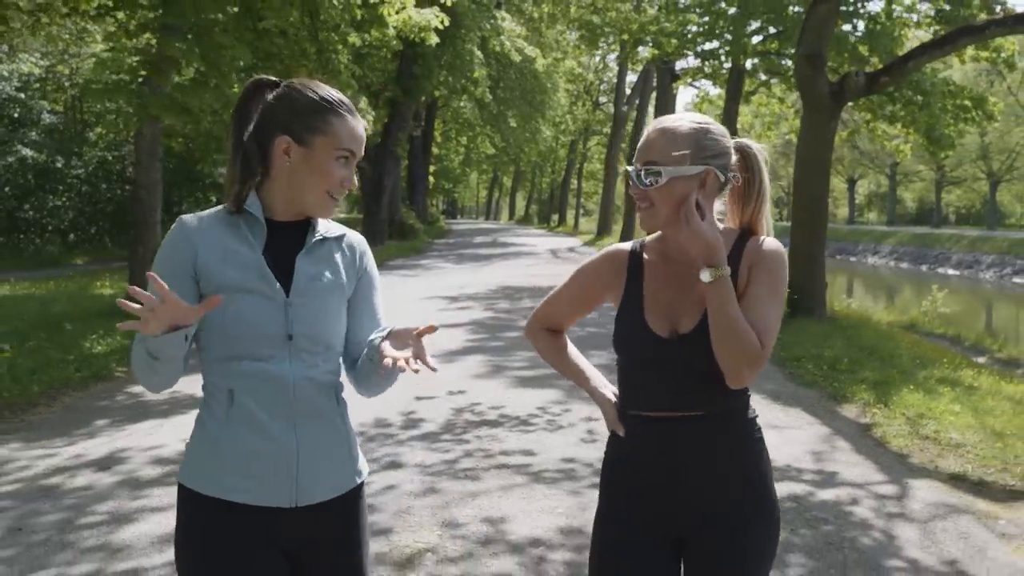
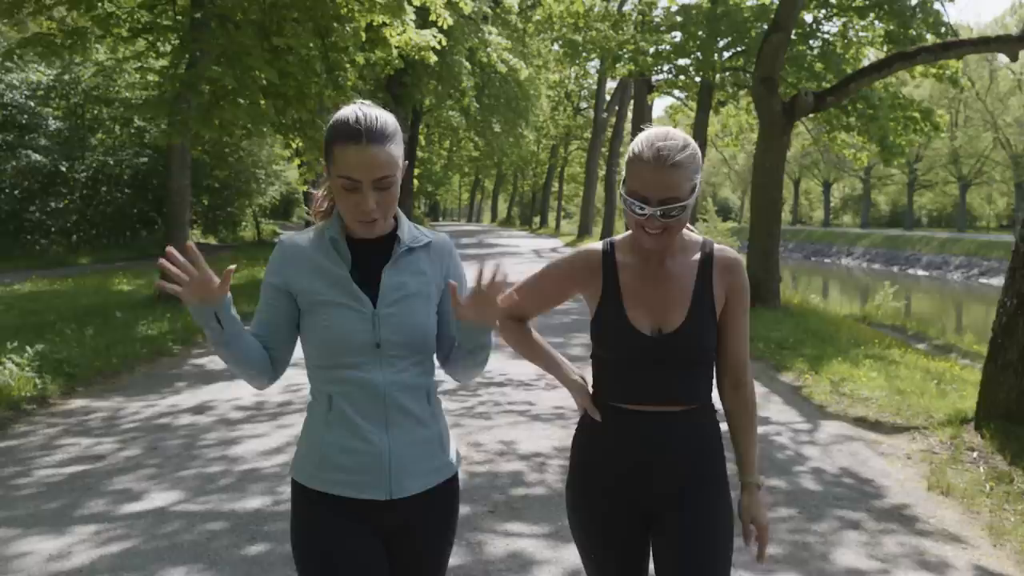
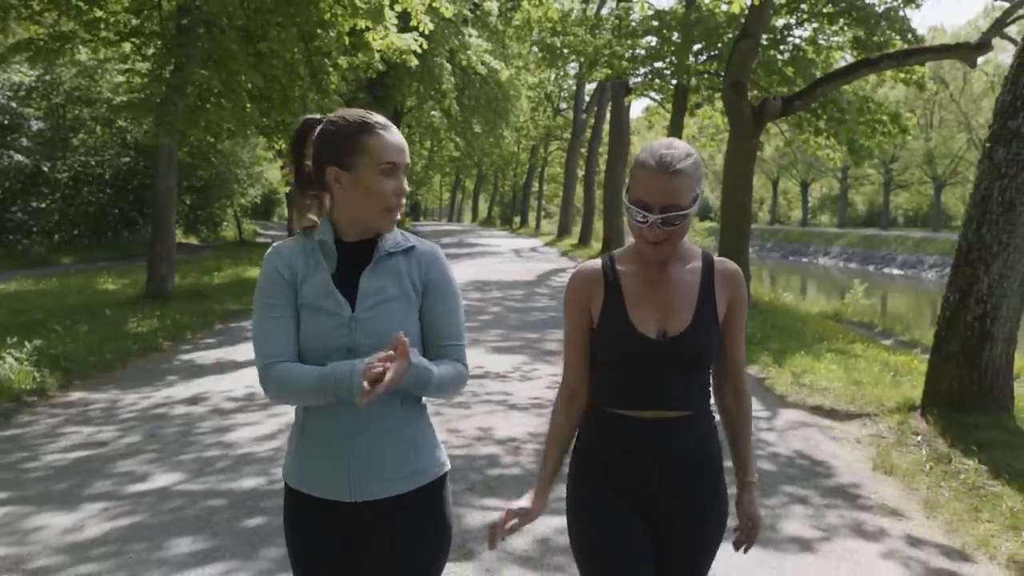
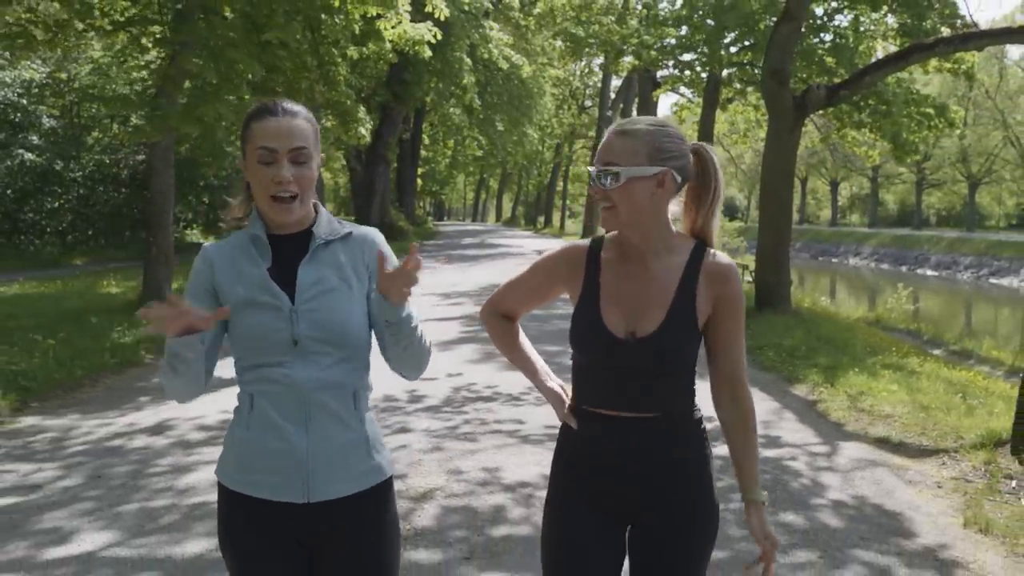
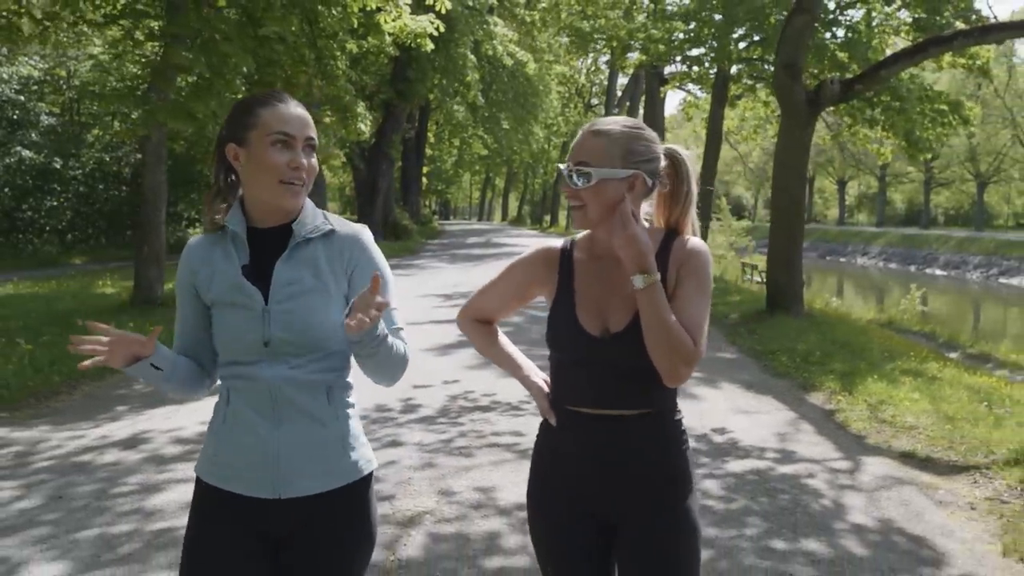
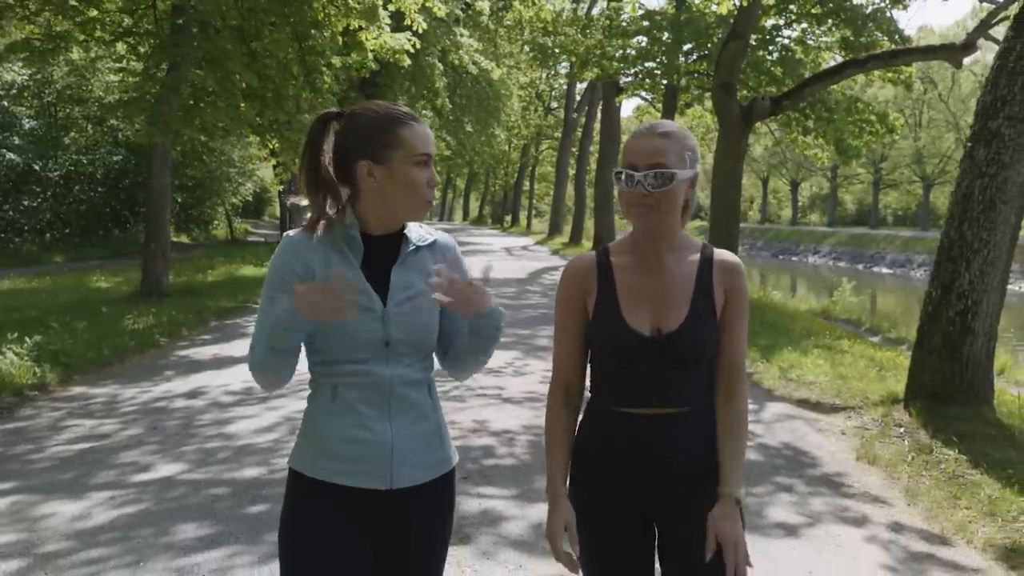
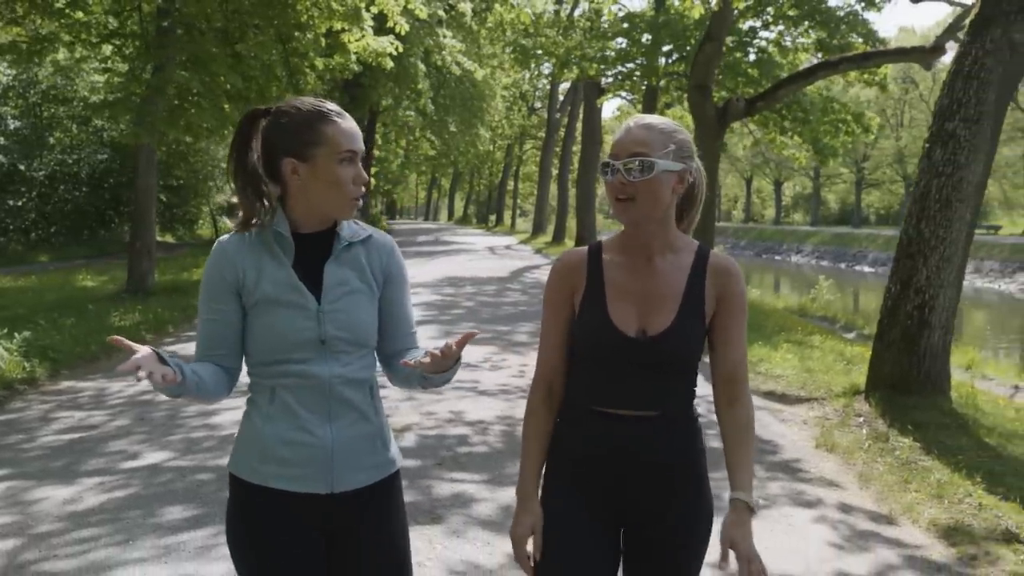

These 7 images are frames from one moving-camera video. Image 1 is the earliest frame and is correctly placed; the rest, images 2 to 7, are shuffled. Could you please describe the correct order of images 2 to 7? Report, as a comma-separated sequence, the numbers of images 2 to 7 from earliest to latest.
5, 4, 2, 3, 6, 7
